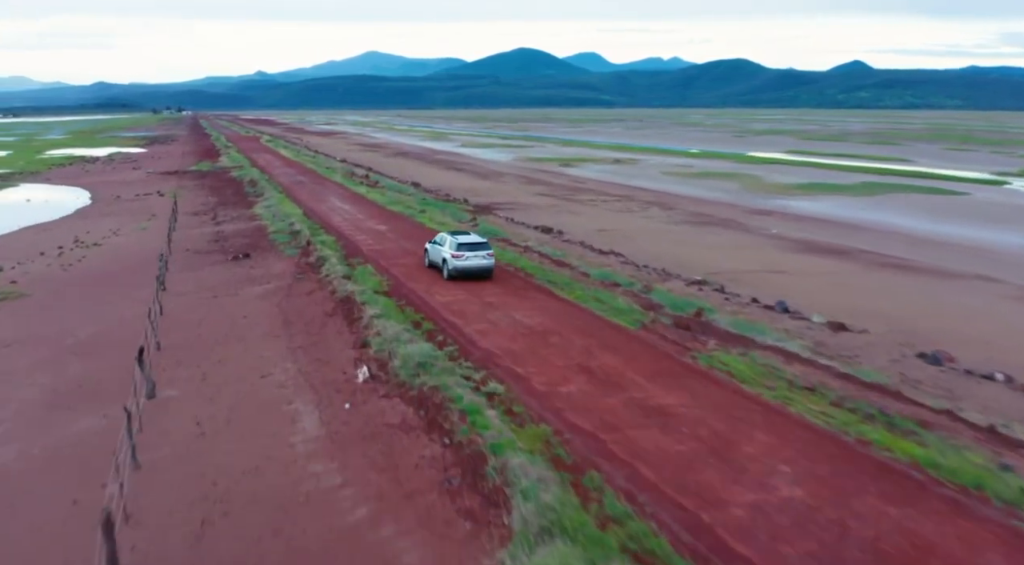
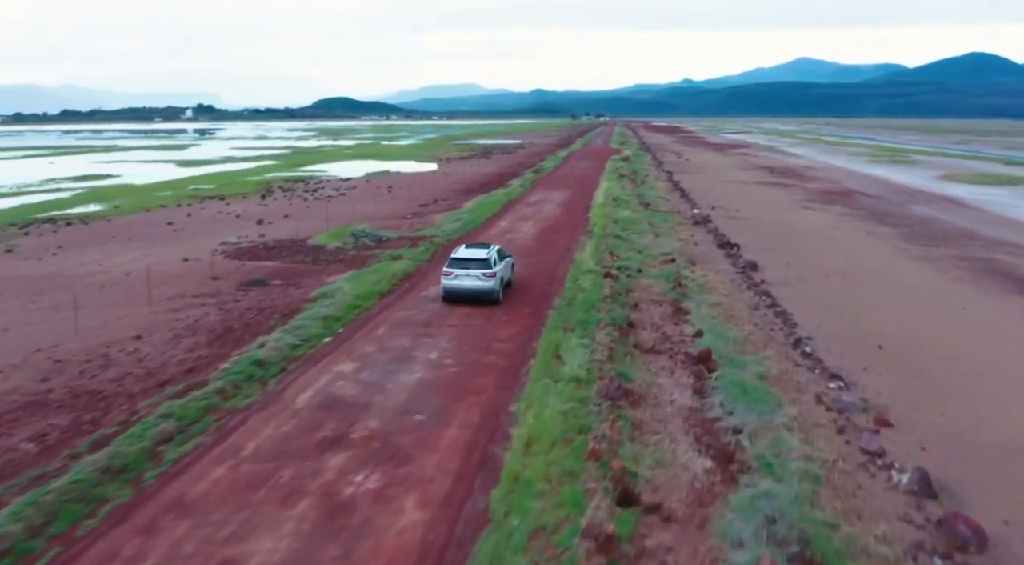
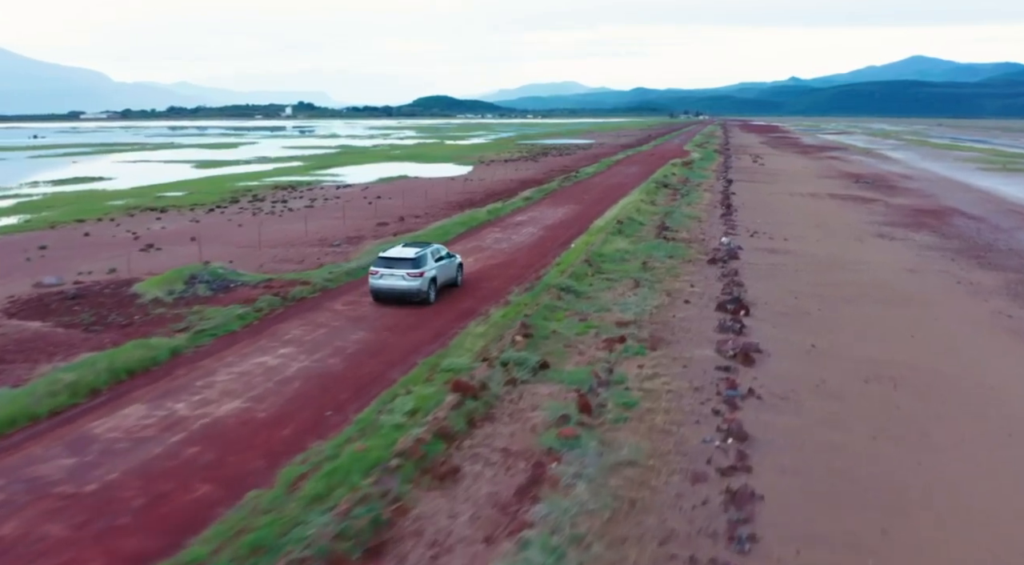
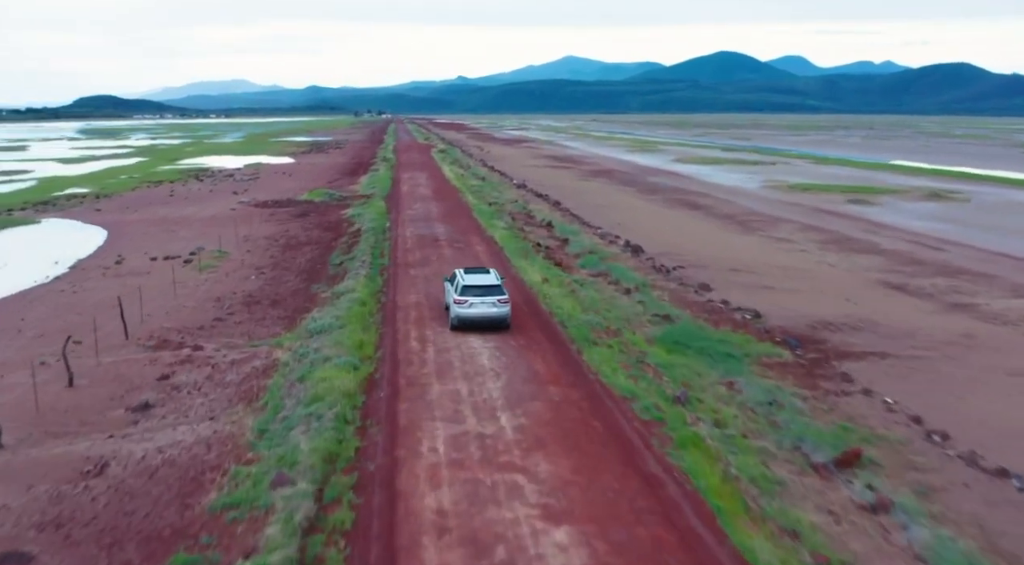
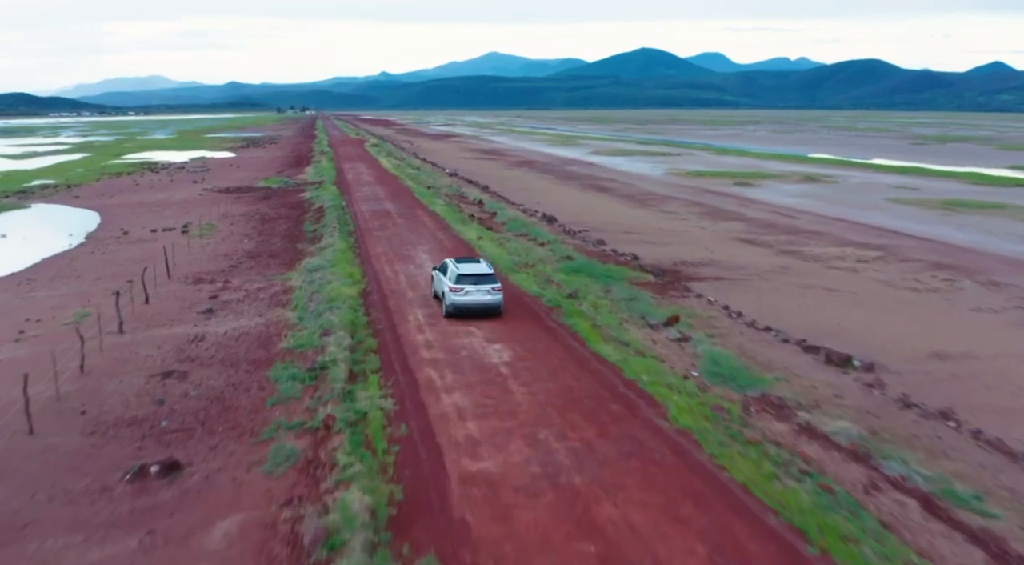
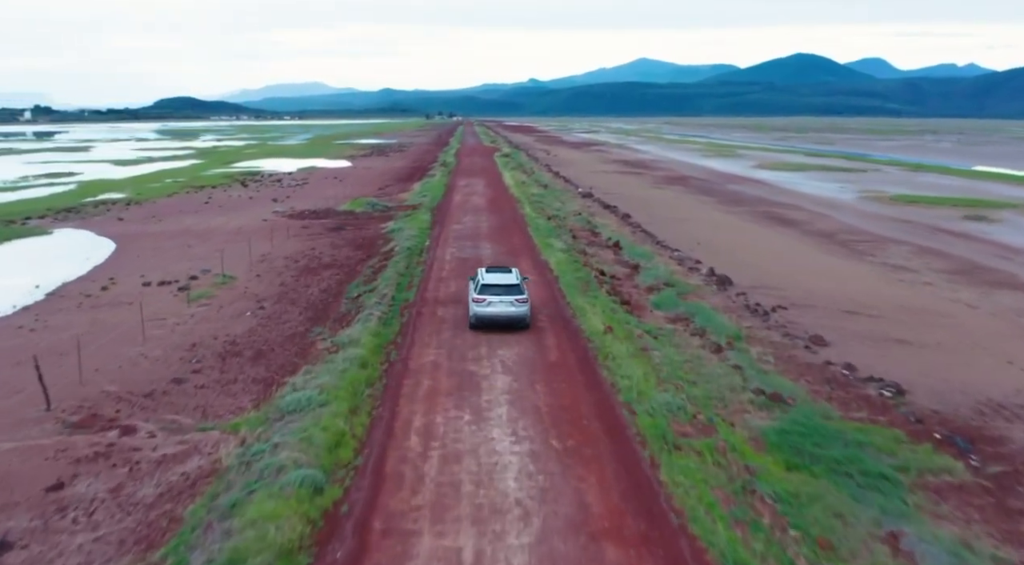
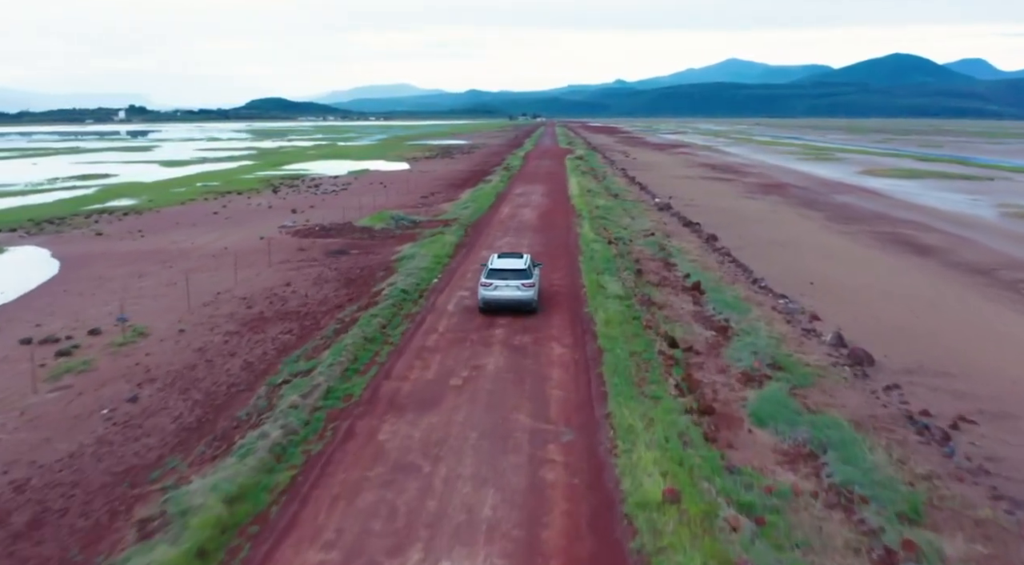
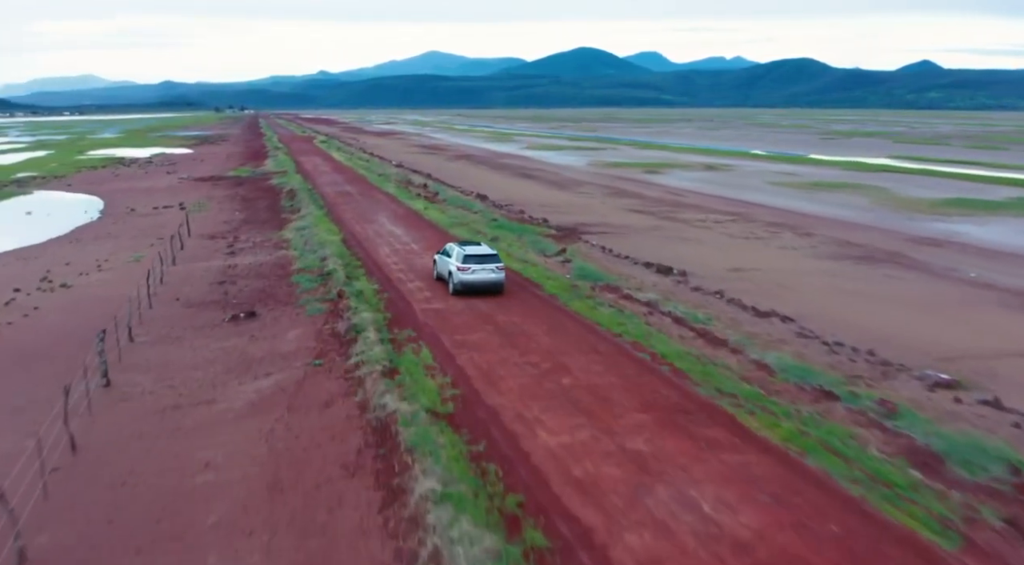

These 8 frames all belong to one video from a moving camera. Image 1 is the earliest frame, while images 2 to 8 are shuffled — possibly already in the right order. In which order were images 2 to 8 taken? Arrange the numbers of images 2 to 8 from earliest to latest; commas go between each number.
8, 5, 4, 6, 7, 2, 3
